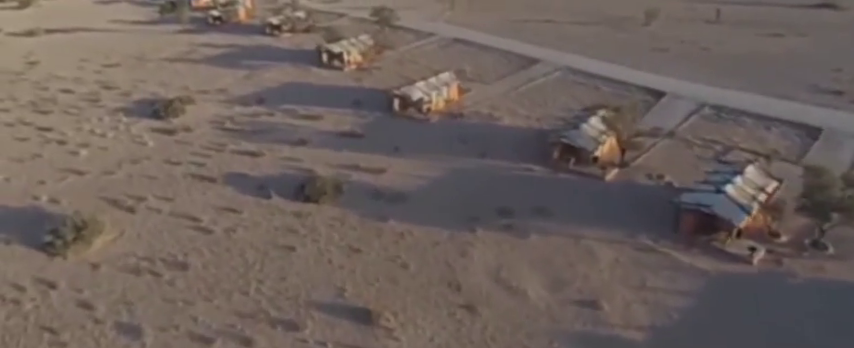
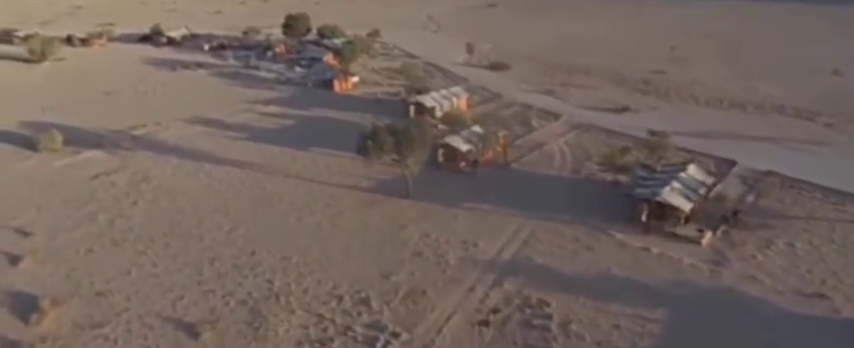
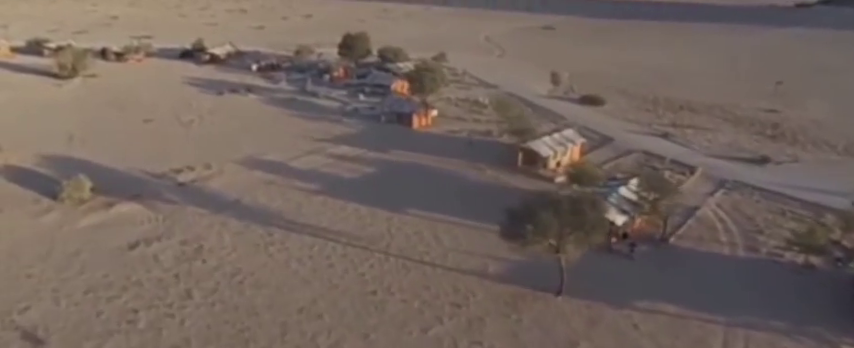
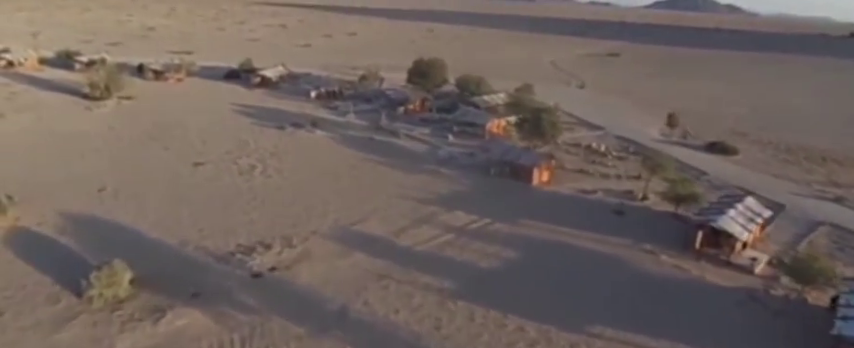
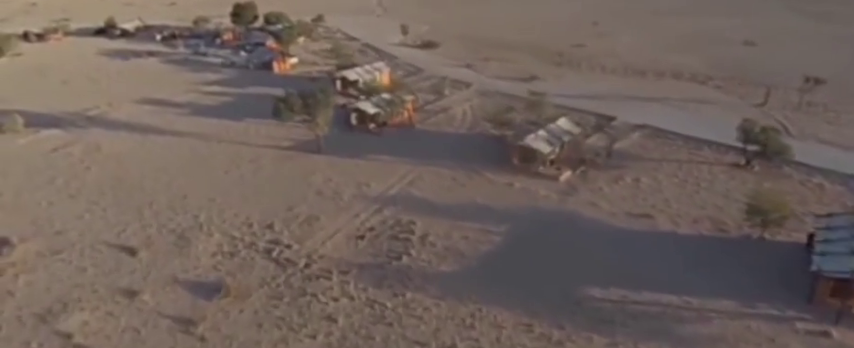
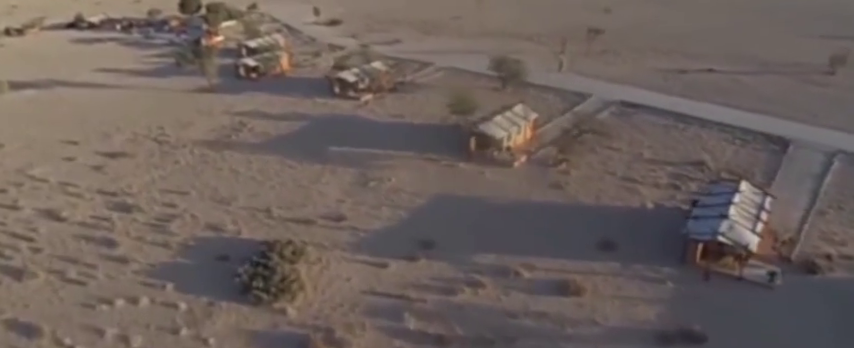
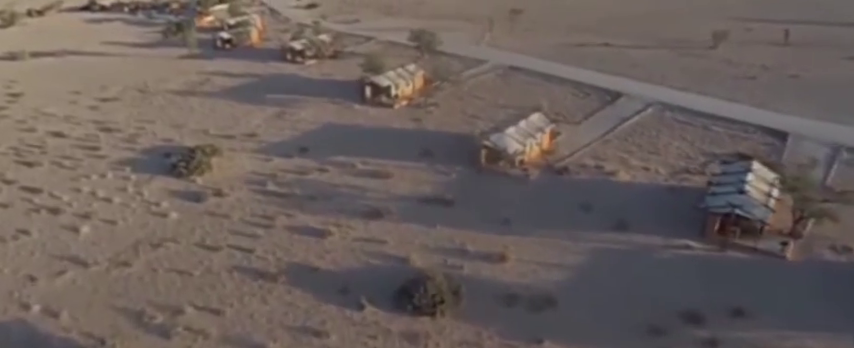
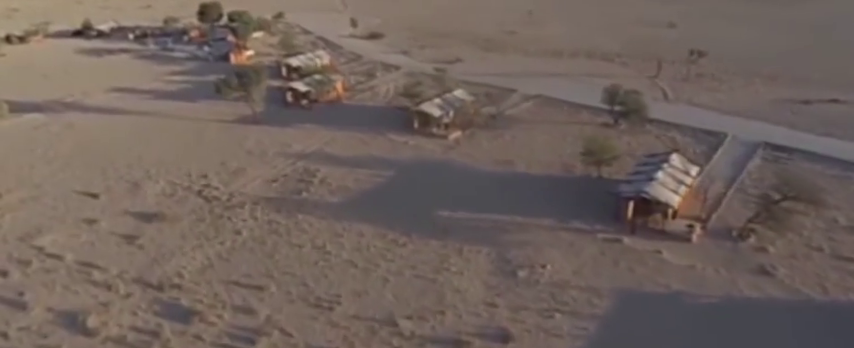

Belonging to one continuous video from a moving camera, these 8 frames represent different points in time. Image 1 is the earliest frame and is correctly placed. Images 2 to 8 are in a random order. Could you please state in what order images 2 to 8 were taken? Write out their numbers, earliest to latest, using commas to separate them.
7, 6, 8, 5, 2, 3, 4
